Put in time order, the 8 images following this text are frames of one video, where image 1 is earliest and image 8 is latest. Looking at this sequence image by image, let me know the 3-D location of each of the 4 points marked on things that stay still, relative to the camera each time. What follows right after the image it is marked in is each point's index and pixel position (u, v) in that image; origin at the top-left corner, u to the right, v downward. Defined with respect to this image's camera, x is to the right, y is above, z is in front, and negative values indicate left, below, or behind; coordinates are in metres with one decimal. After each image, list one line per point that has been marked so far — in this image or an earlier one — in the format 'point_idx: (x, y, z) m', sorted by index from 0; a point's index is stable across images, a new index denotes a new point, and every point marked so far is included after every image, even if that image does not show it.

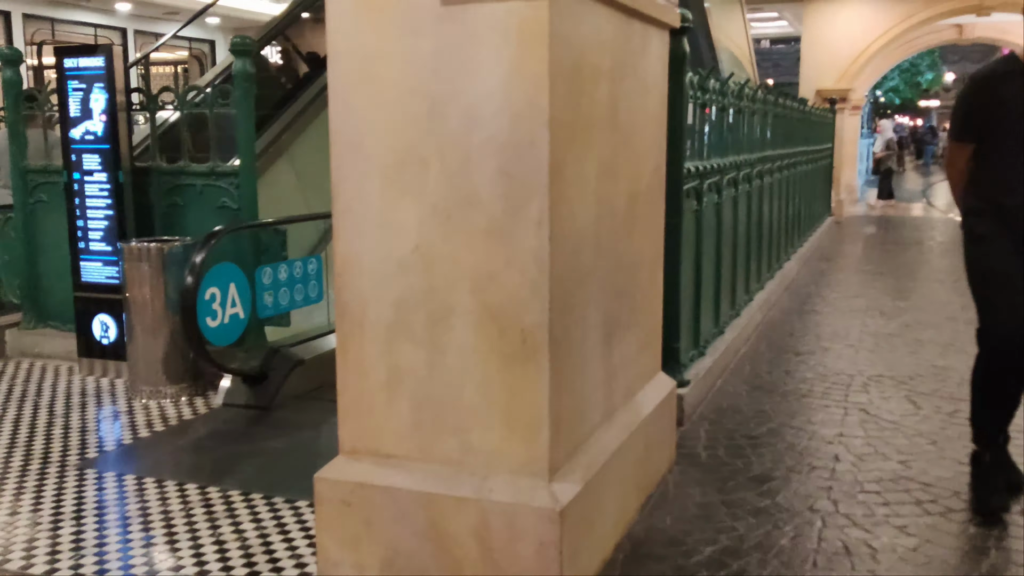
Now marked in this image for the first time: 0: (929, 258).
0: (+4.6, +0.3, +10.4) m
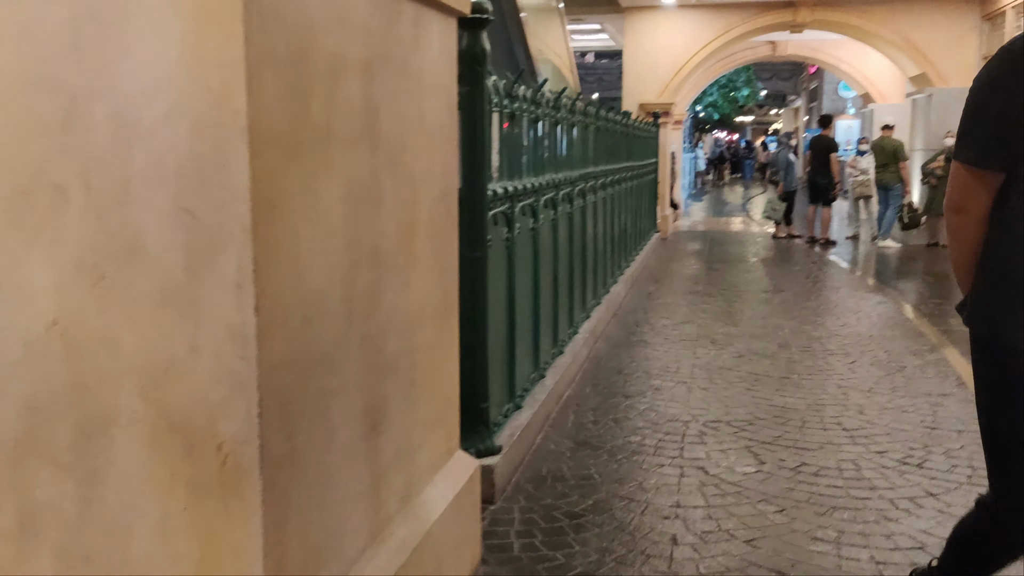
0: (+2.6, +0.1, +10.2) m
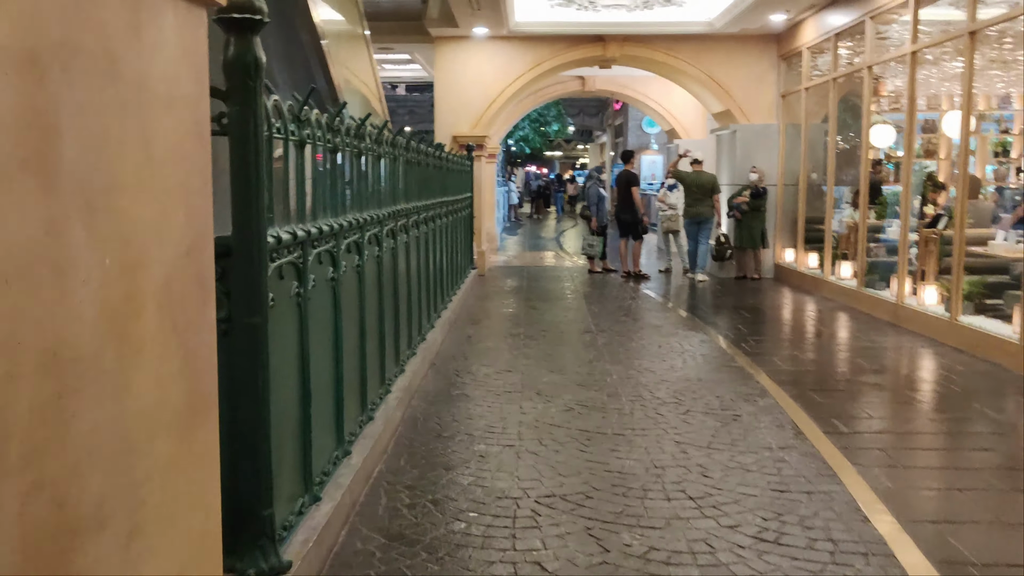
0: (+0.6, -0.3, +9.8) m
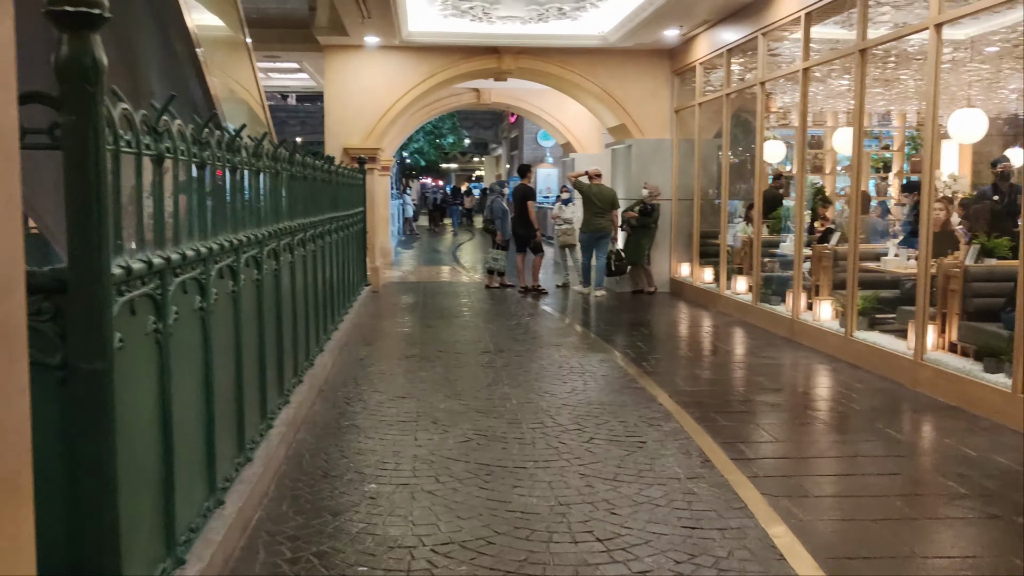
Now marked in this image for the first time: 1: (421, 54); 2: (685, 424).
0: (-0.4, -0.5, +9.5) m
1: (-1.3, +3.3, +13.4) m
2: (+1.0, -0.8, +5.7) m
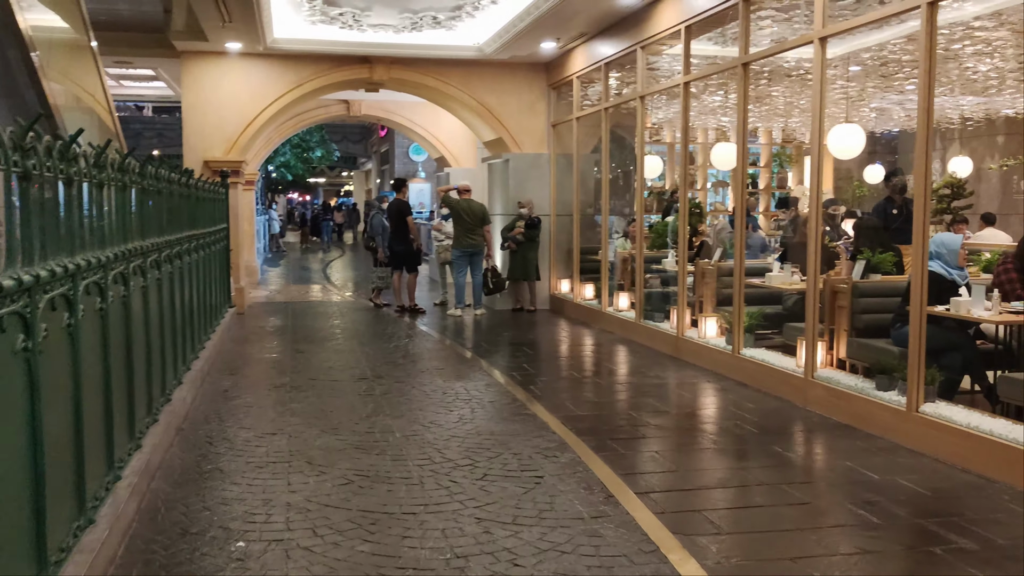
0: (-1.6, -0.7, +8.9) m
1: (-3.0, +3.1, +12.7) m
2: (+0.4, -0.9, +5.3) m
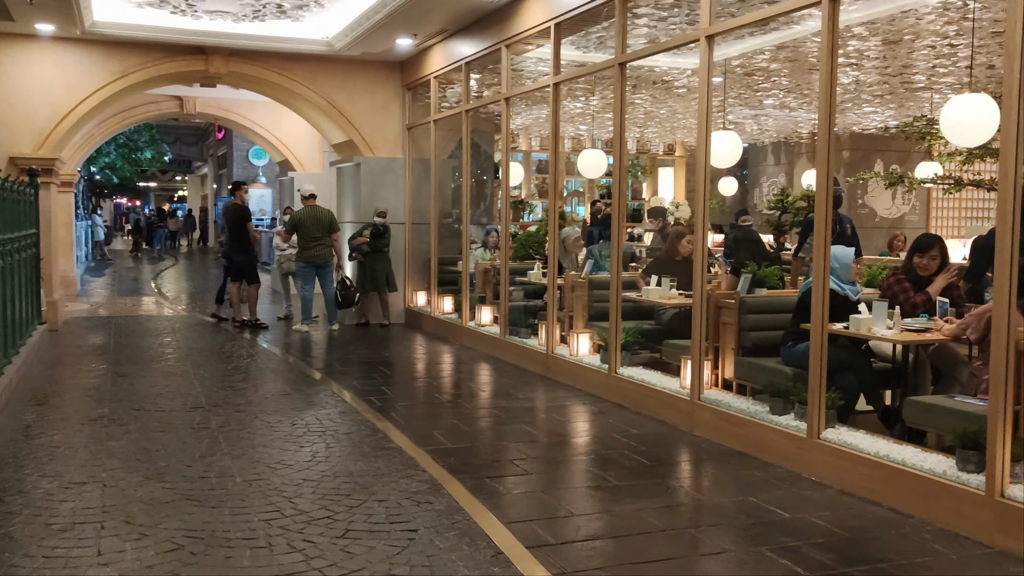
0: (-2.8, -0.8, +7.9) m
1: (-4.9, +2.9, +11.4) m
2: (-0.3, -1.0, +4.6) m
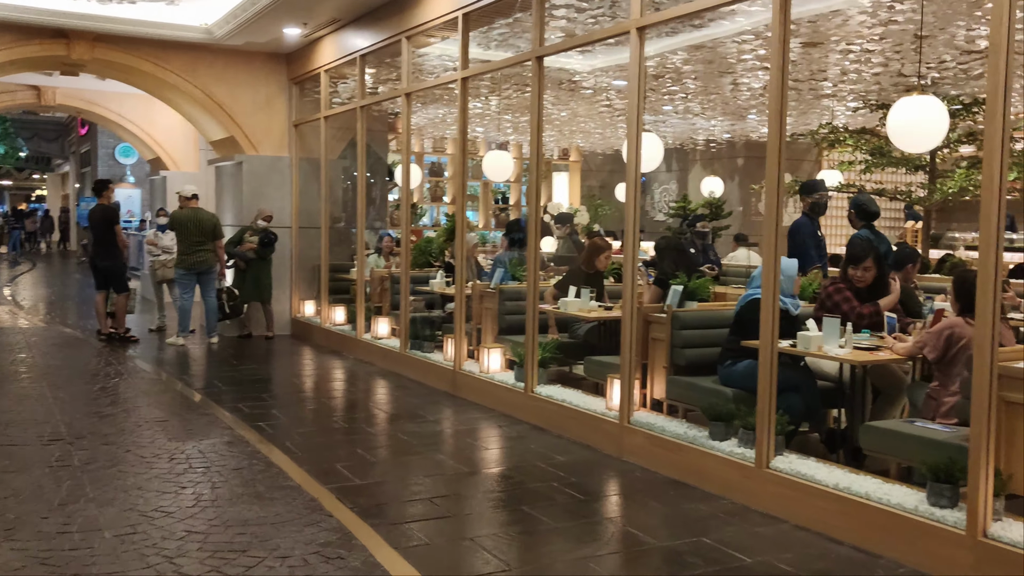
0: (-3.5, -0.9, +6.9) m
1: (-6.0, +2.8, +10.1) m
2: (-0.6, -1.1, +4.0) m
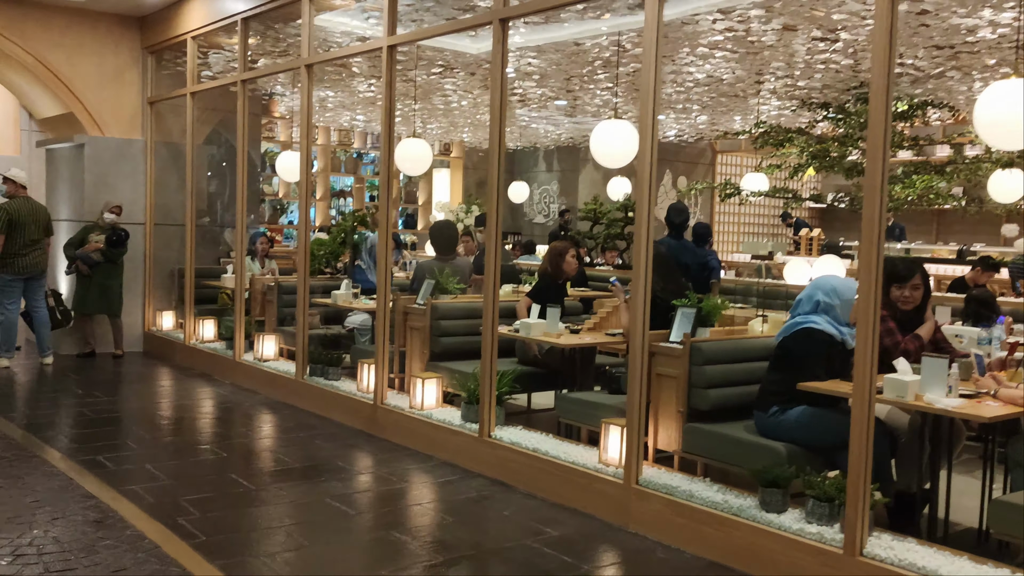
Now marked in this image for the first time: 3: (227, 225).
0: (-3.8, -1.0, +5.0) m
1: (-6.8, +2.7, +7.7) m
2: (-0.4, -1.2, +2.6) m
3: (-2.6, +0.6, +8.6) m
